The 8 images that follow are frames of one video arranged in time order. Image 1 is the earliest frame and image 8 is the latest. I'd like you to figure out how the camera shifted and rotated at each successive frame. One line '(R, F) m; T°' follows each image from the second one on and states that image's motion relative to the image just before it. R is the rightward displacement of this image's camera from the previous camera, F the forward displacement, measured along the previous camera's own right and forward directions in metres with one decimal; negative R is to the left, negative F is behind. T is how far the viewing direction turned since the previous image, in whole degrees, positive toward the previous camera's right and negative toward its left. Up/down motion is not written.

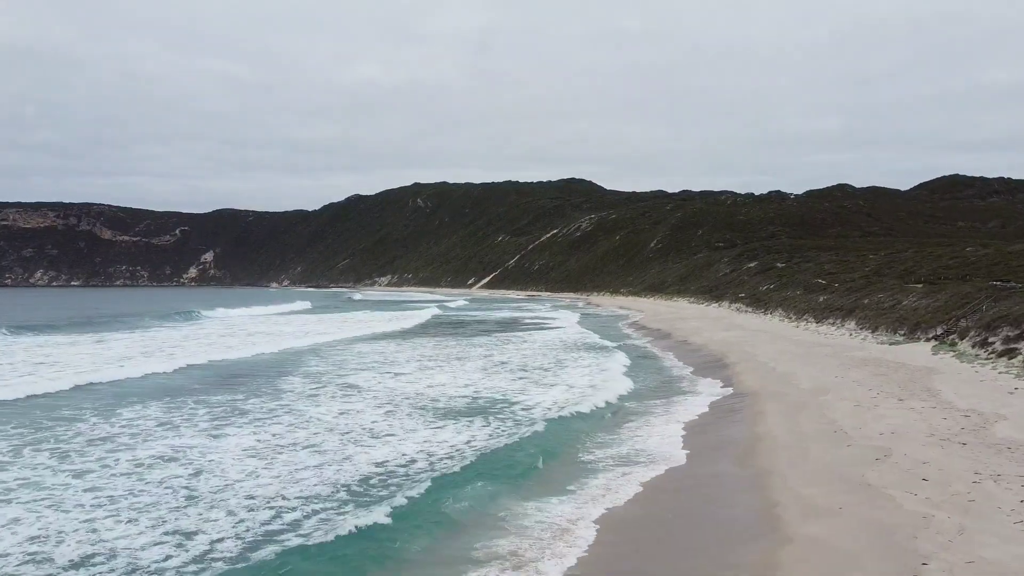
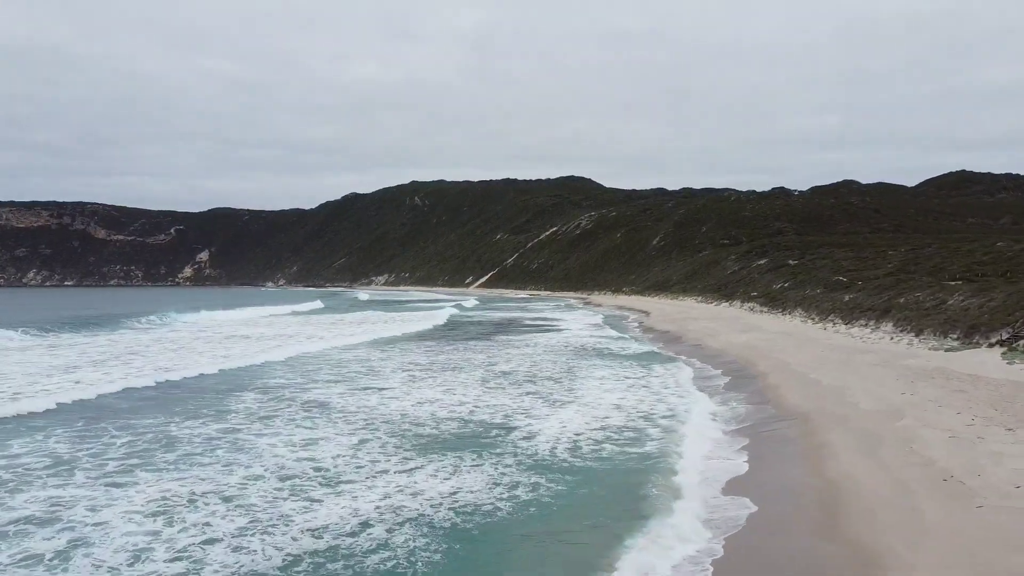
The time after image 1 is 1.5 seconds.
(0.0, +2.6) m; 0°
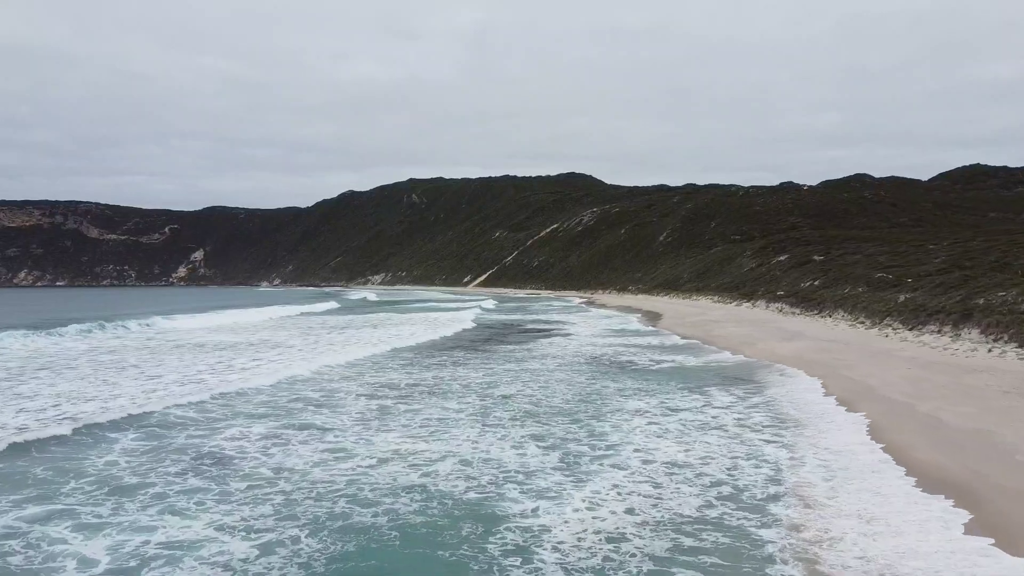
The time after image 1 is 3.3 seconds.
(+0.1, +4.3) m; 0°
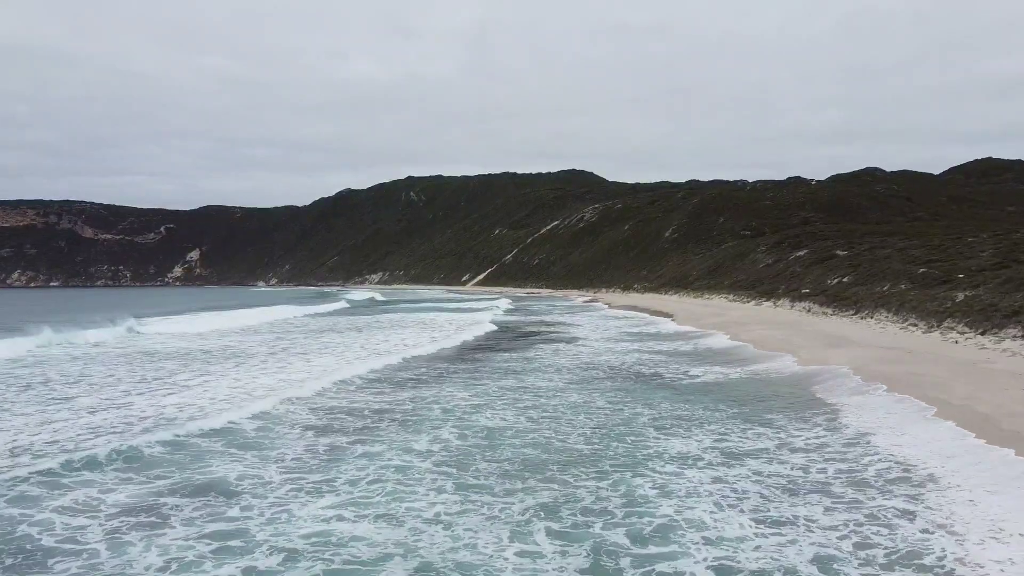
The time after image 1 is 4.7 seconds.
(+0.1, +3.4) m; 0°
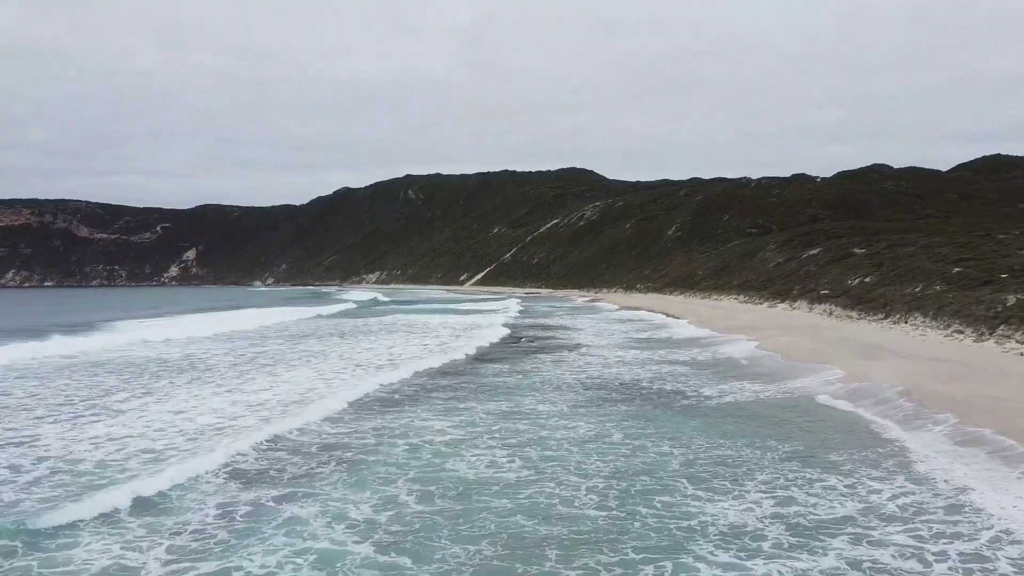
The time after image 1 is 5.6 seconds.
(+0.1, +2.4) m; 0°
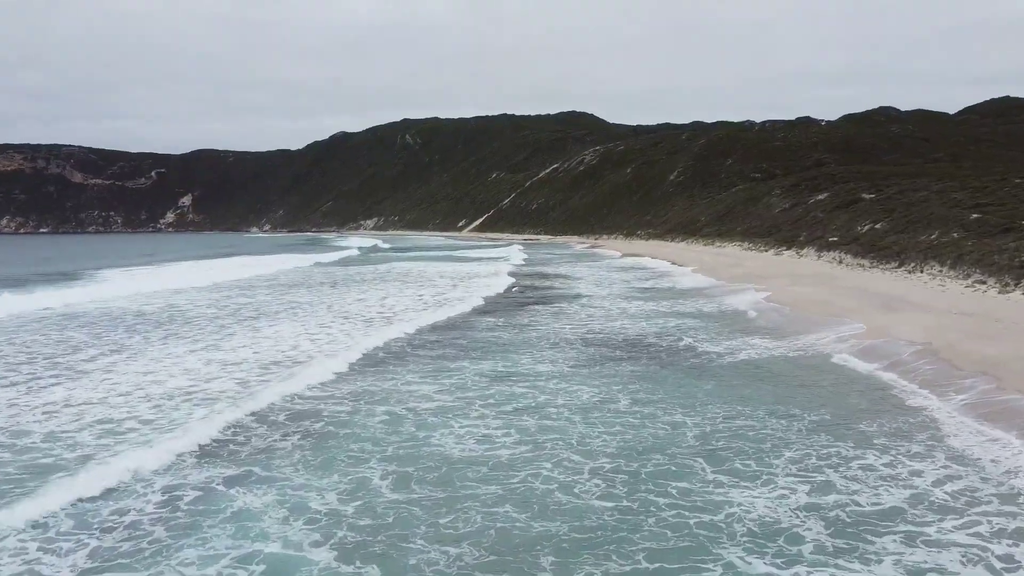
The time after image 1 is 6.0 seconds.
(0.0, +1.1) m; 0°
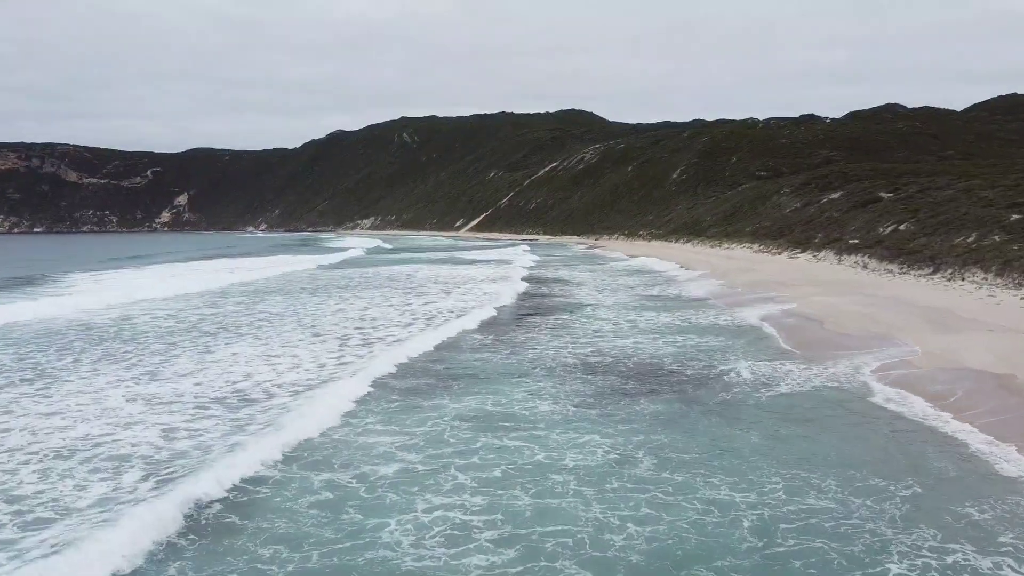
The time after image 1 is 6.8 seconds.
(+0.1, +2.2) m; 0°
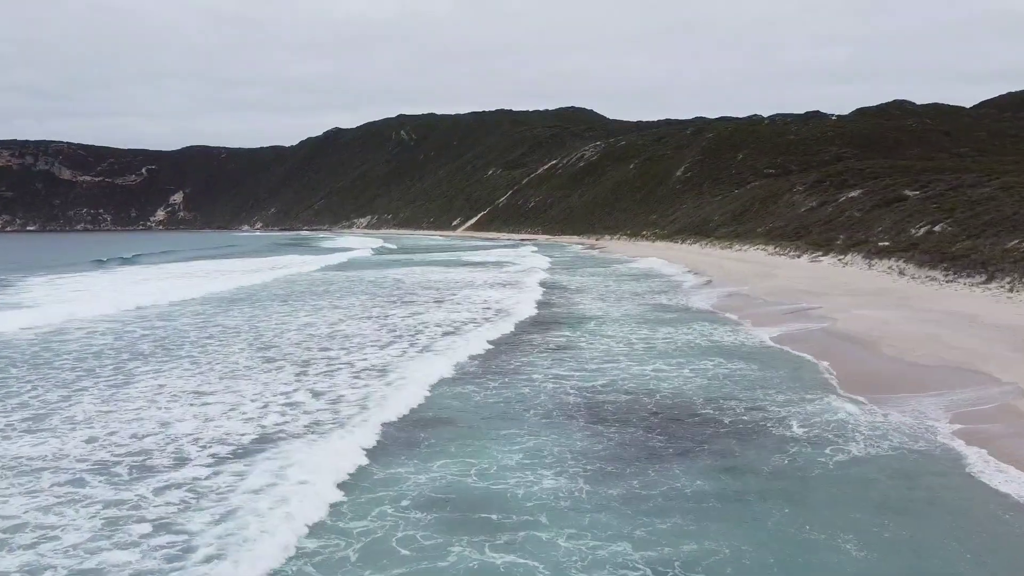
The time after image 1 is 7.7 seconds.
(+0.1, +2.7) m; 0°
